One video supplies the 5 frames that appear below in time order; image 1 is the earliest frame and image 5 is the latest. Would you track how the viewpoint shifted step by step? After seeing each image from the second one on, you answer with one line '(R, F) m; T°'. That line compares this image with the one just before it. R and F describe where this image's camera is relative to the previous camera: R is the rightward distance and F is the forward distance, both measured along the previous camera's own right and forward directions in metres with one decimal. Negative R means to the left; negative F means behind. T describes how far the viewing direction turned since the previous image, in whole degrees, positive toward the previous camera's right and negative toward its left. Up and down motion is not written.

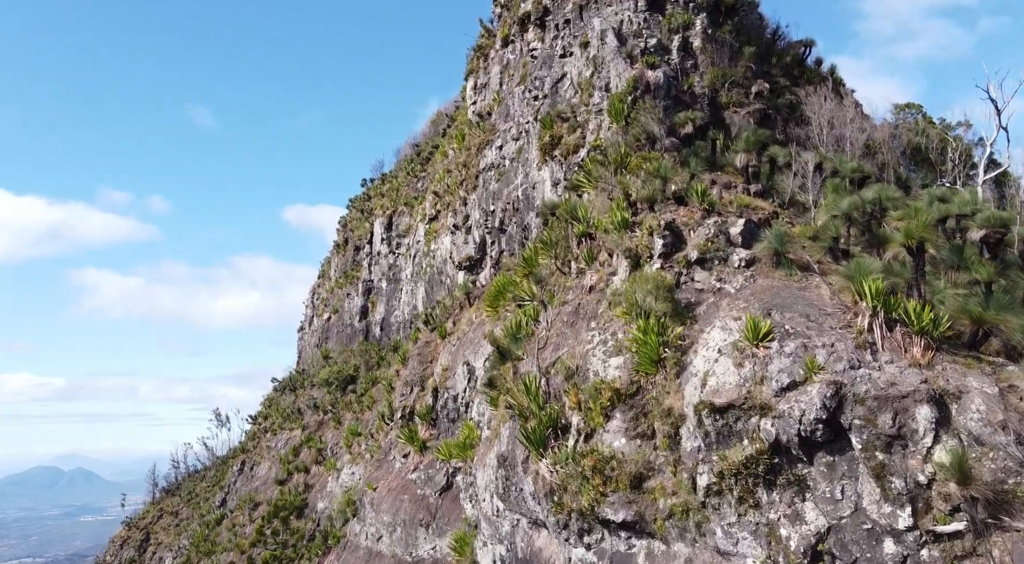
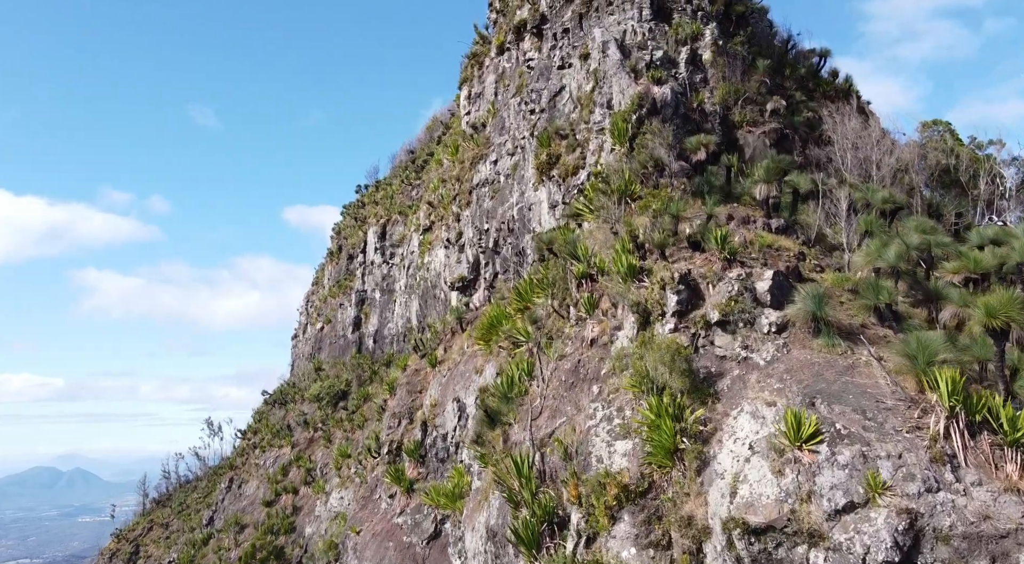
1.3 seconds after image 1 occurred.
(+0.1, +2.4) m; 0°
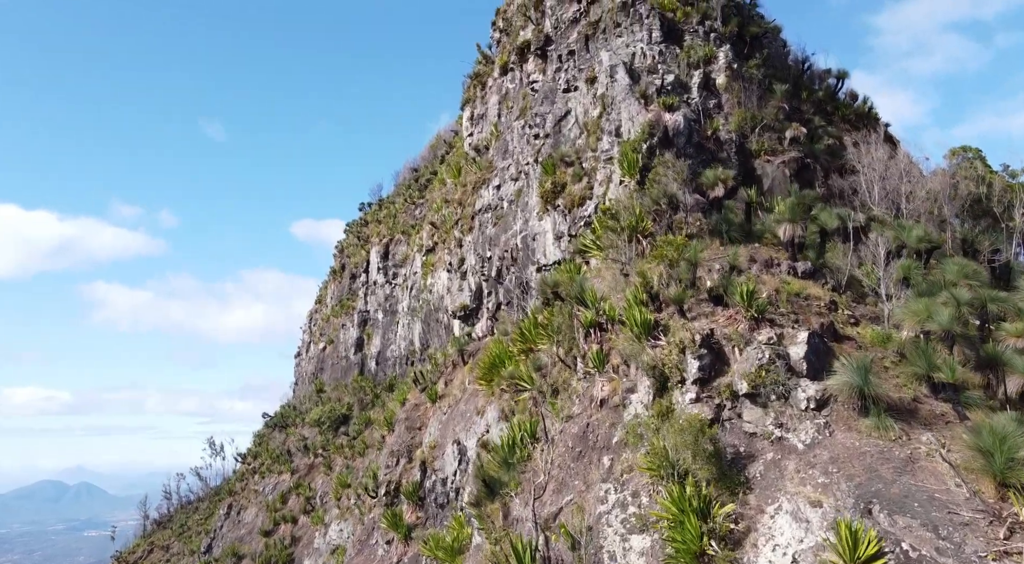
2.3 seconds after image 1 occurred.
(+0.1, +1.6) m; 0°
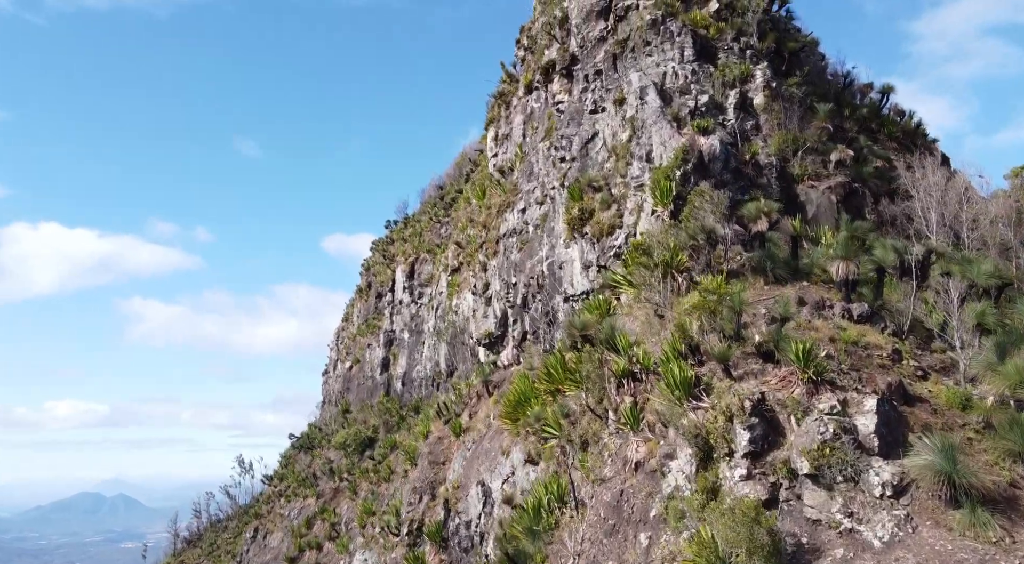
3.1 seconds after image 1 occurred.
(+0.1, +1.4) m; -2°
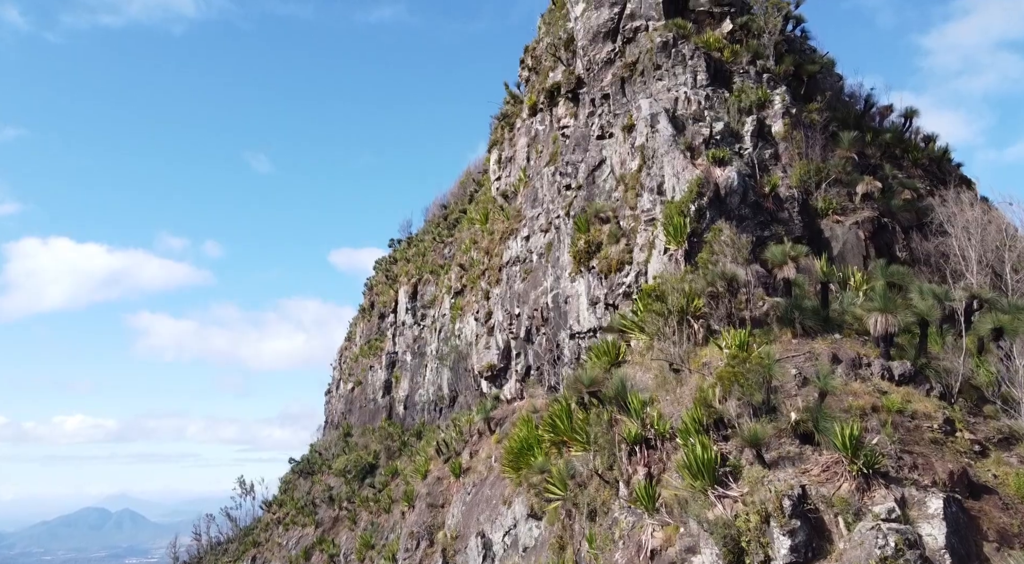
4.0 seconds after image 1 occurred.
(+0.1, +1.6) m; 0°
